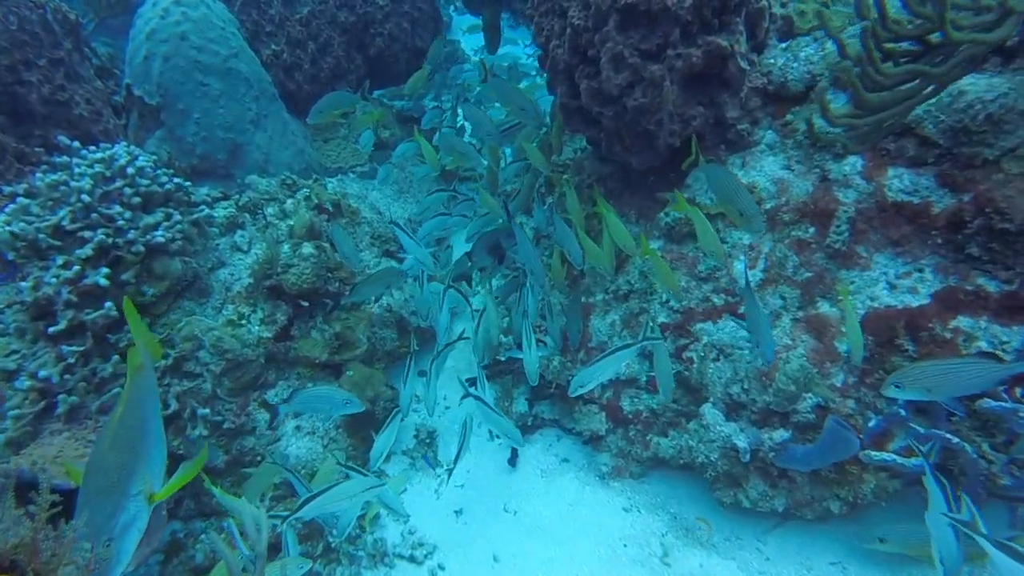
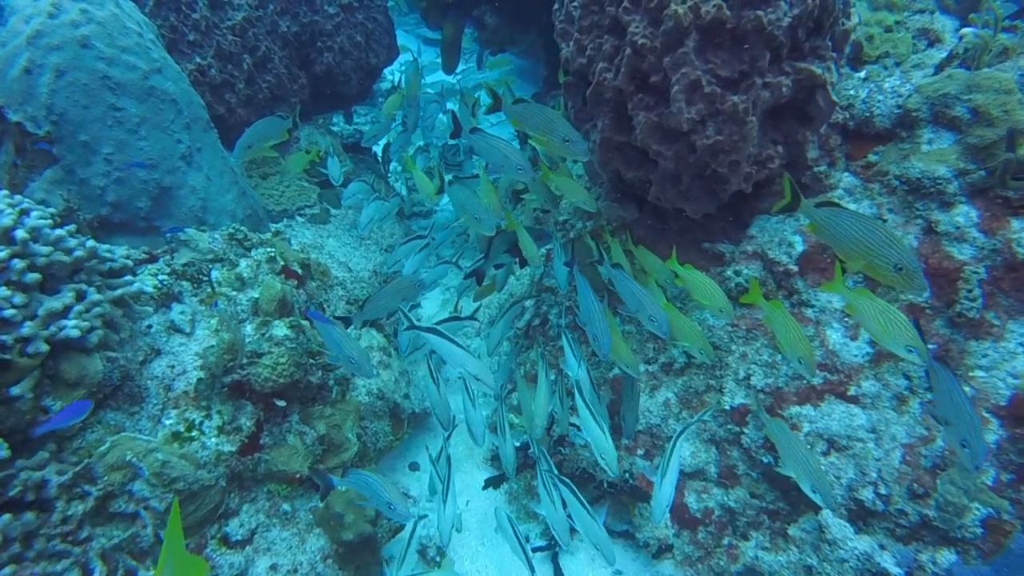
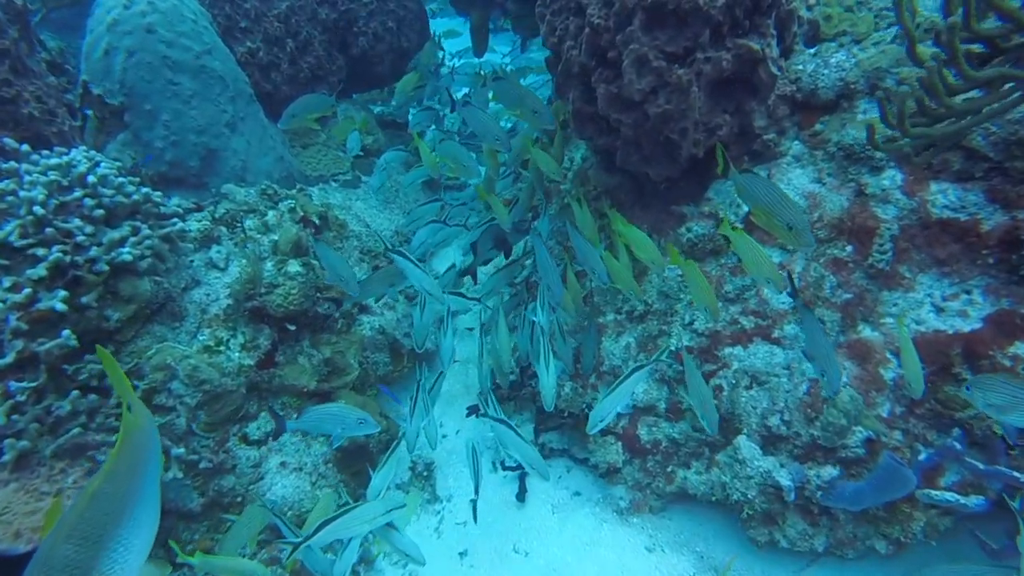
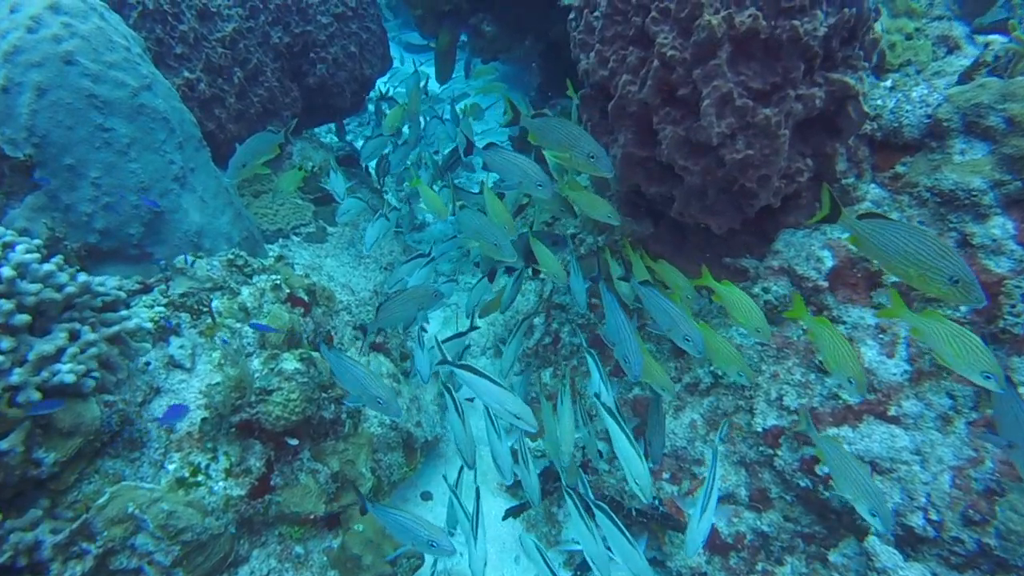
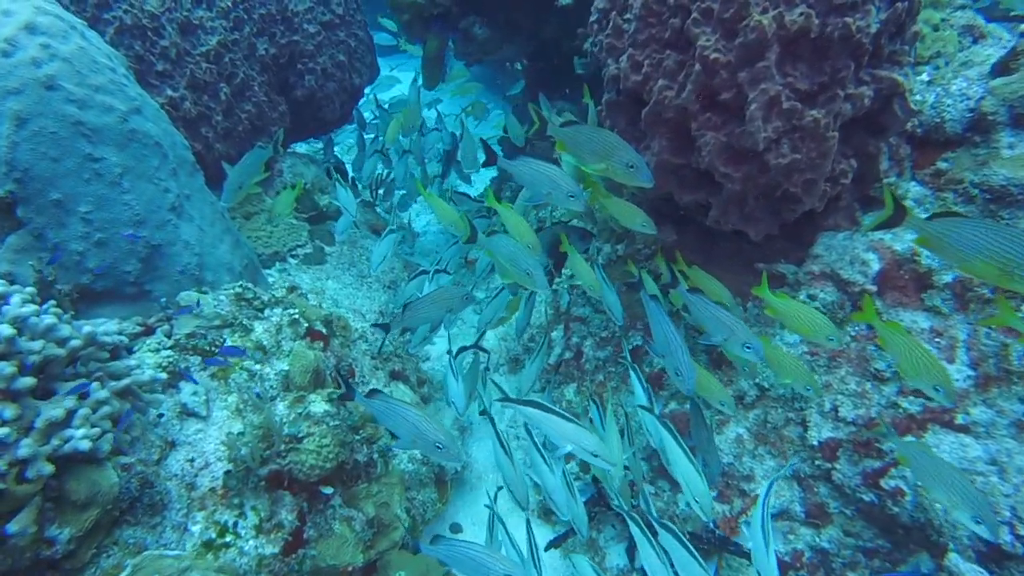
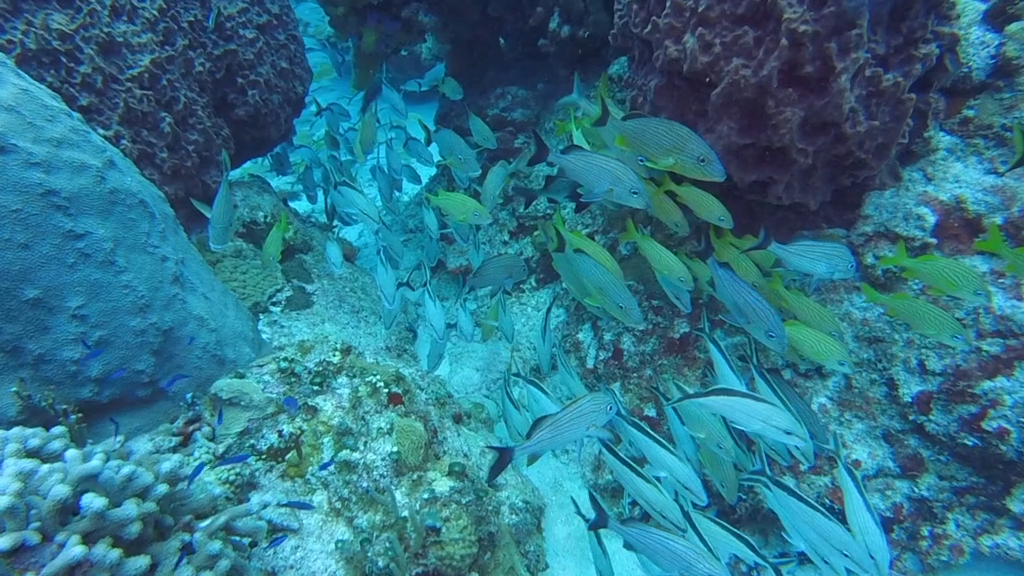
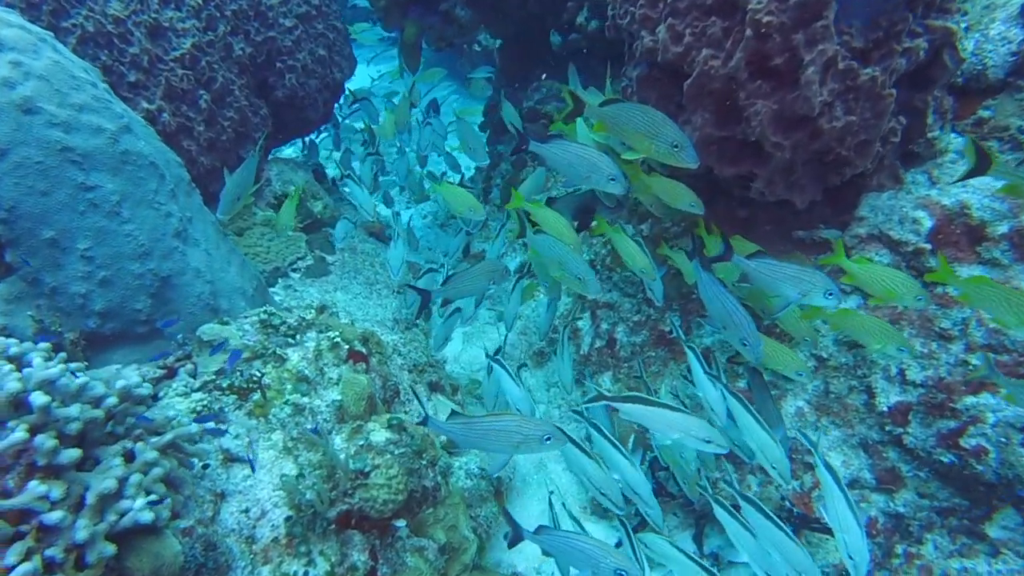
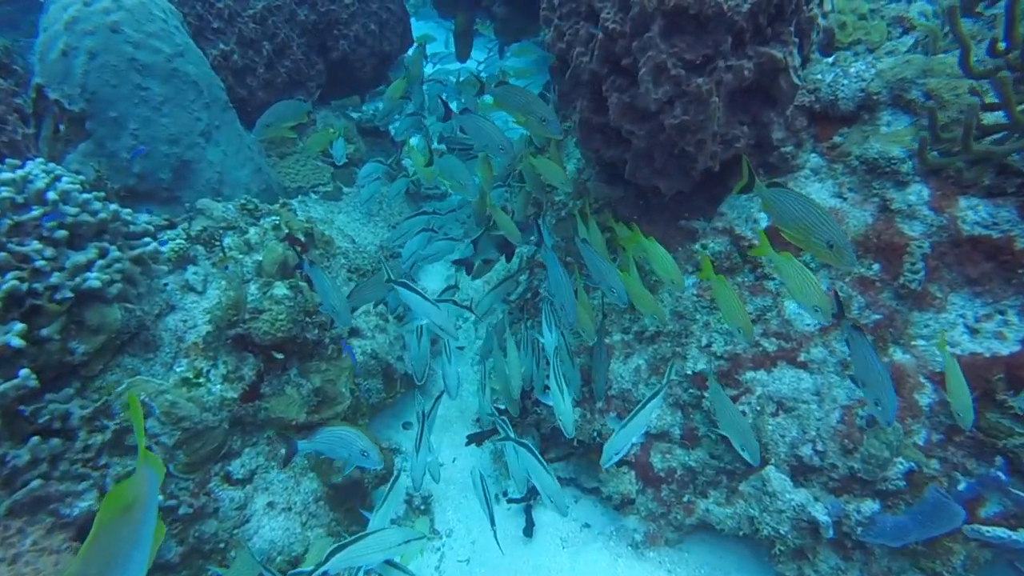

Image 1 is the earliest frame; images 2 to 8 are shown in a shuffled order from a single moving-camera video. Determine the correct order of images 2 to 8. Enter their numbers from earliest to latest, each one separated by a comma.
3, 8, 2, 4, 5, 7, 6
